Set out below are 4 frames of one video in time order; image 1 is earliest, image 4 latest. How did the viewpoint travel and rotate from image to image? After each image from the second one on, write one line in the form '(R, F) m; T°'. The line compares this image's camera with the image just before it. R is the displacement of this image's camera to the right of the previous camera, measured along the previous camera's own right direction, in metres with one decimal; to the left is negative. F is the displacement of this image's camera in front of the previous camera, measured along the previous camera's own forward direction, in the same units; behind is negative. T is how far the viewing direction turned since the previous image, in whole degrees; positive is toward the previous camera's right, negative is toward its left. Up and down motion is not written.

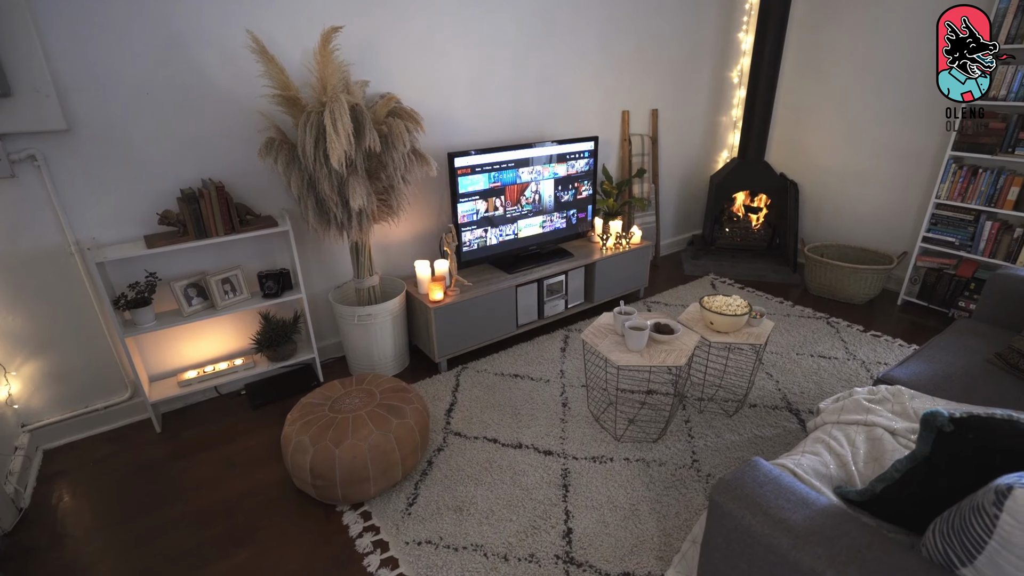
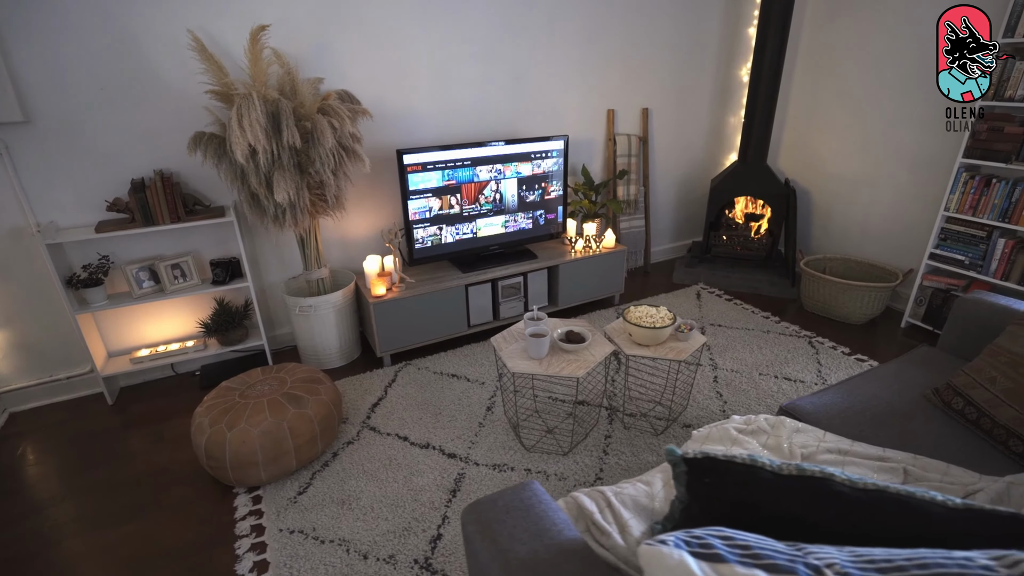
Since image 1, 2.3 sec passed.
(+0.6, +0.1) m; -7°
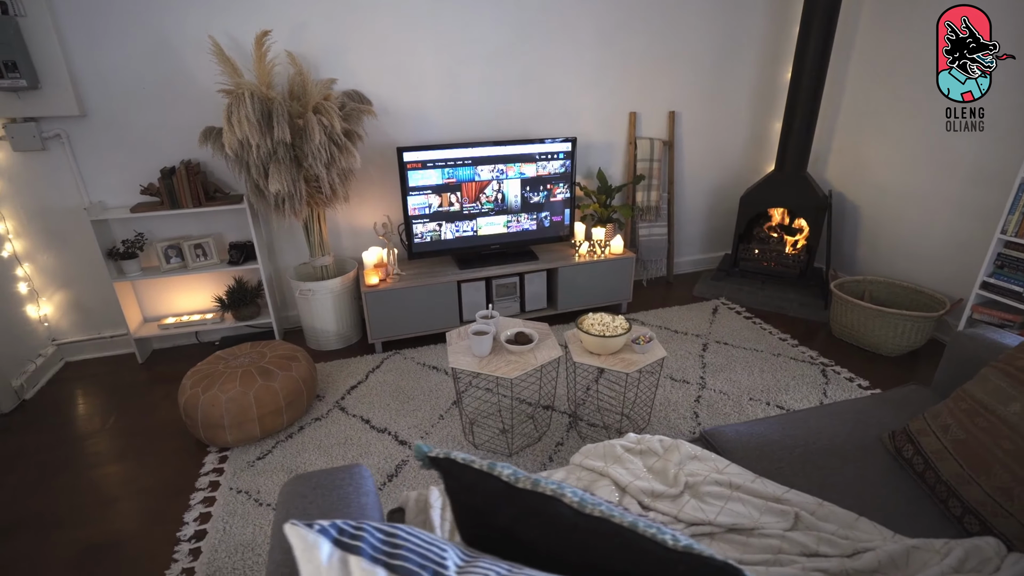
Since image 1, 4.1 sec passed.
(+0.5, 0.0) m; -10°
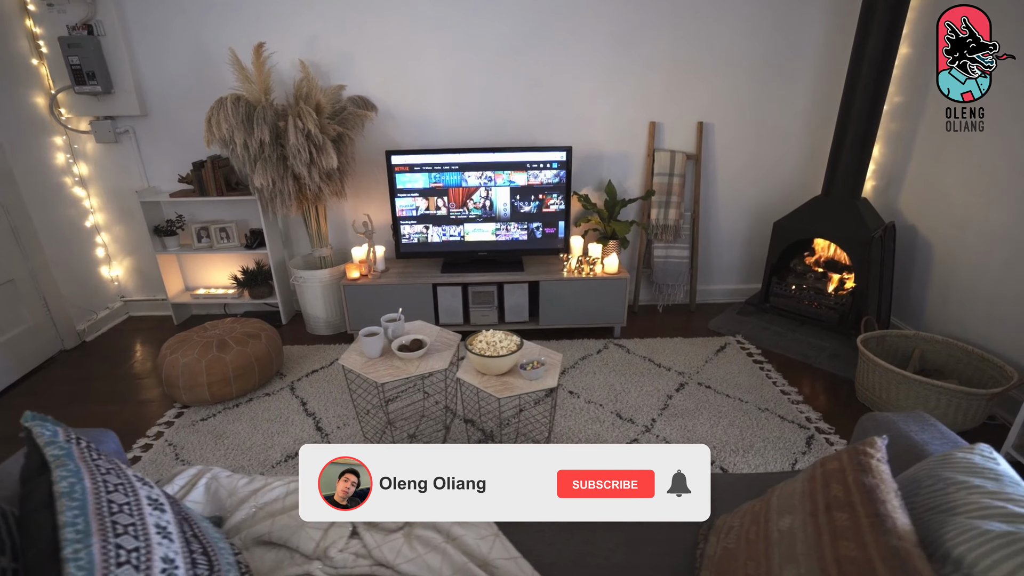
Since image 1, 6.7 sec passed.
(+0.9, +0.2) m; -15°
